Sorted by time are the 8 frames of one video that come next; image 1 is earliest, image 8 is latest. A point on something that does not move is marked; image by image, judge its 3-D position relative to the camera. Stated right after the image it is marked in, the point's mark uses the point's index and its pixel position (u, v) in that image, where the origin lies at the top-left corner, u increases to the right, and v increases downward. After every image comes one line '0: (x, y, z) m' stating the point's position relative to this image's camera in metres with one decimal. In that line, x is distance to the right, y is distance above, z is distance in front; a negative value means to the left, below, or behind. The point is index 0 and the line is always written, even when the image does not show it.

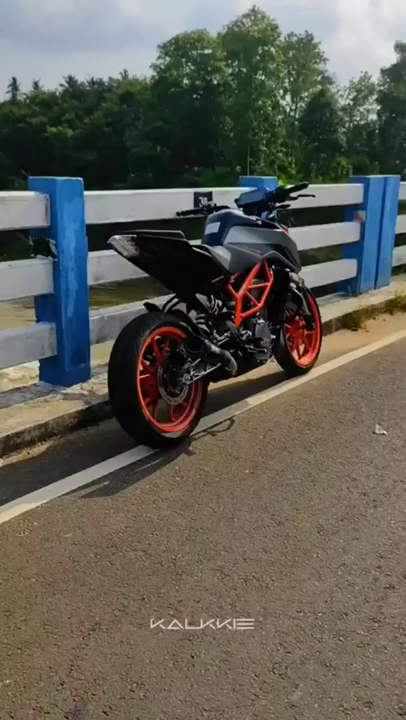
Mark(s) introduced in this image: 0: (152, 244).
0: (-0.4, +0.9, +4.6) m
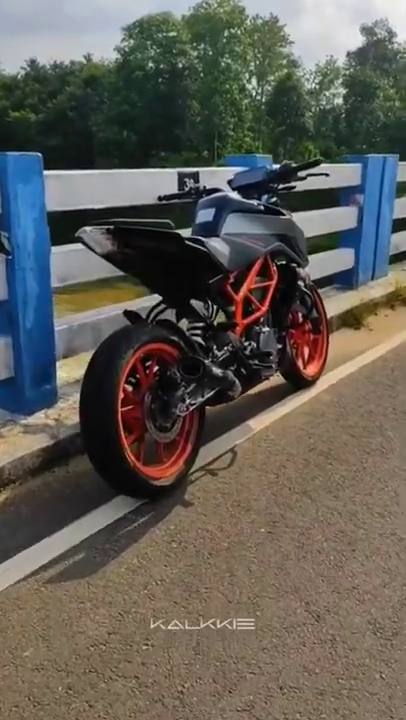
0: (-0.4, +0.8, +3.5) m
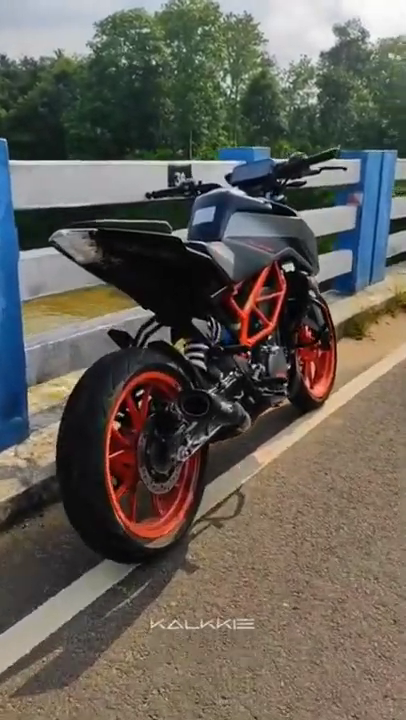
0: (-0.4, +0.6, +2.9) m
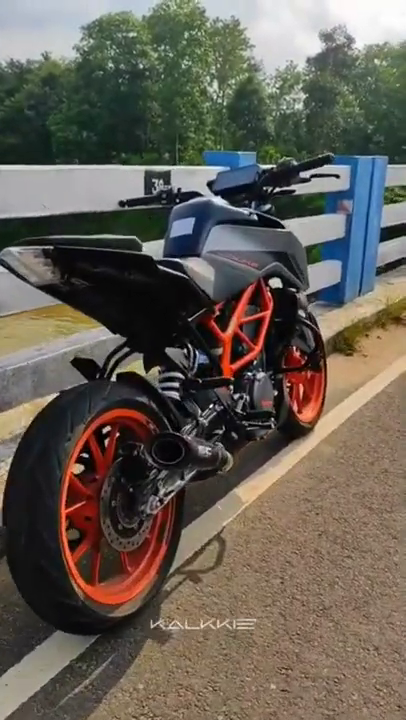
0: (-0.5, +0.4, +2.5) m
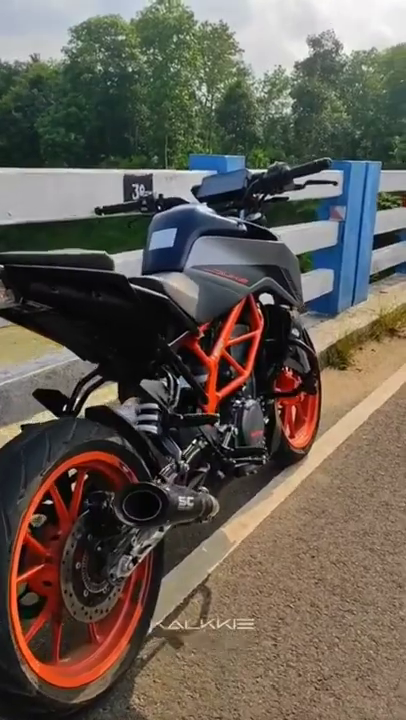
0: (-0.6, +0.3, +2.1) m
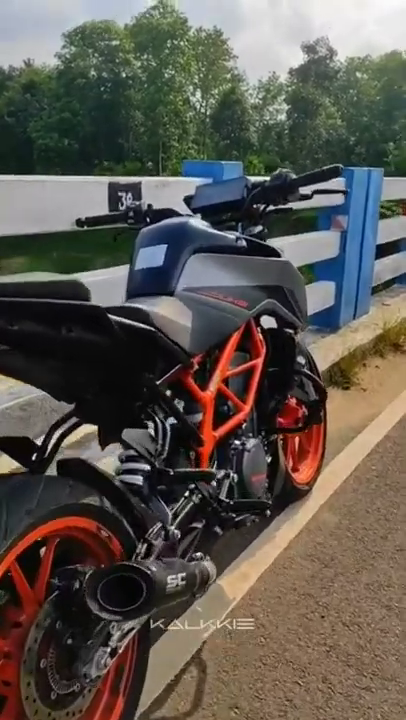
0: (-0.6, +0.1, +1.7) m
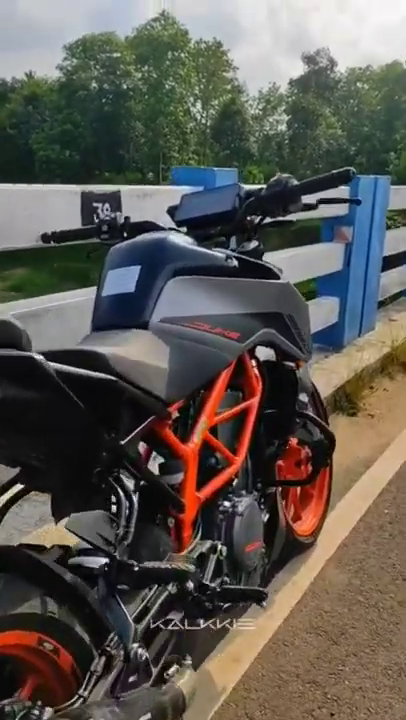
0: (-0.7, 0.0, +1.2) m
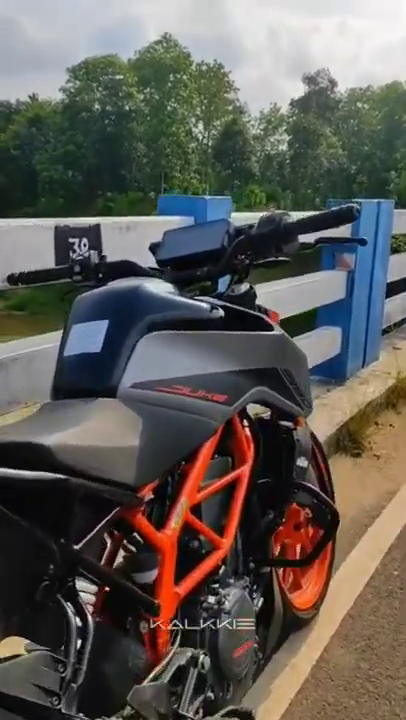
0: (-0.7, -0.2, +0.9) m
